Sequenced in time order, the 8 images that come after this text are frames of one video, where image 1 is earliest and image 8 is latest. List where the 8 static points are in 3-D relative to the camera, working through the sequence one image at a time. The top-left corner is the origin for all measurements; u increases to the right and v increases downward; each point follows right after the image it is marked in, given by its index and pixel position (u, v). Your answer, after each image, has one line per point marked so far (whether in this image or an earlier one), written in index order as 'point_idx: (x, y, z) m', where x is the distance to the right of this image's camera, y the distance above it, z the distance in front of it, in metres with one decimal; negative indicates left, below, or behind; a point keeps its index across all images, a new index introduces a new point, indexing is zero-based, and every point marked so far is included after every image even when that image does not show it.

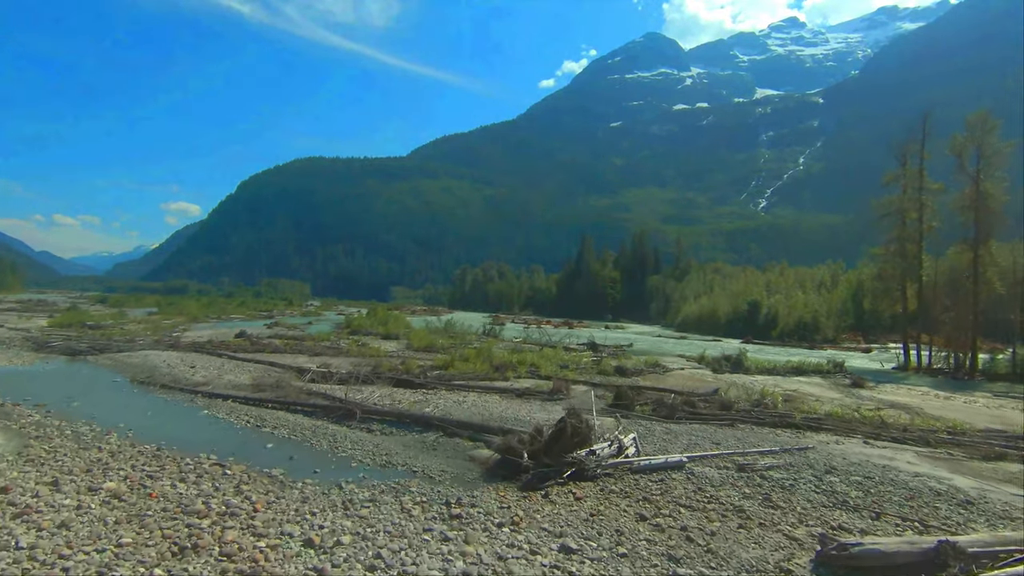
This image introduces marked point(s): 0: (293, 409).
0: (-5.1, -2.8, +12.6) m
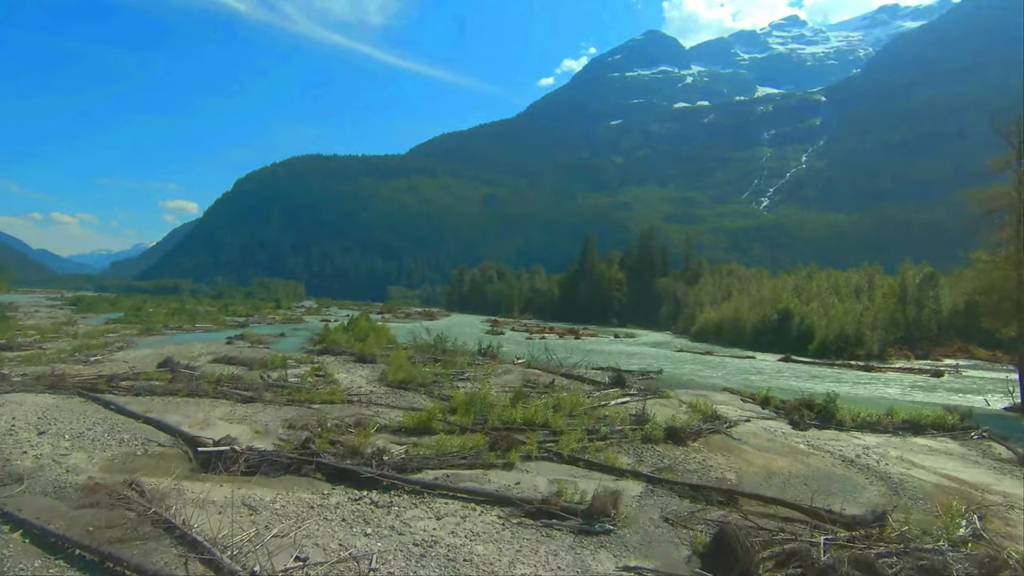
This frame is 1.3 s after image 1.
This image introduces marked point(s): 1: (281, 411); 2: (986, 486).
0: (-4.9, -3.4, +6.7) m
1: (-6.2, -3.3, +14.6) m
2: (+9.3, -3.8, +10.8) m
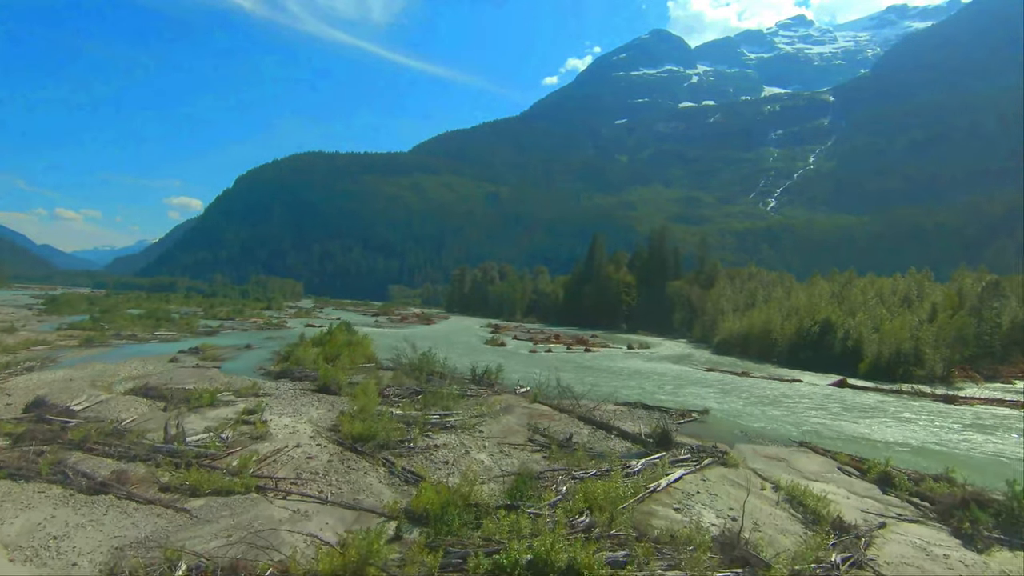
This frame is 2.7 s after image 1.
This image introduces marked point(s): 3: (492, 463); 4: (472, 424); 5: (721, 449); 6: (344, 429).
0: (-5.0, -3.9, +0.9) m
1: (-6.2, -3.7, +8.8) m
2: (+9.3, -4.4, +4.9) m
3: (-0.5, -4.2, +12.9) m
4: (-1.2, -4.2, +16.8) m
5: (+5.7, -4.4, +14.8) m
6: (-4.7, -3.8, +15.1) m
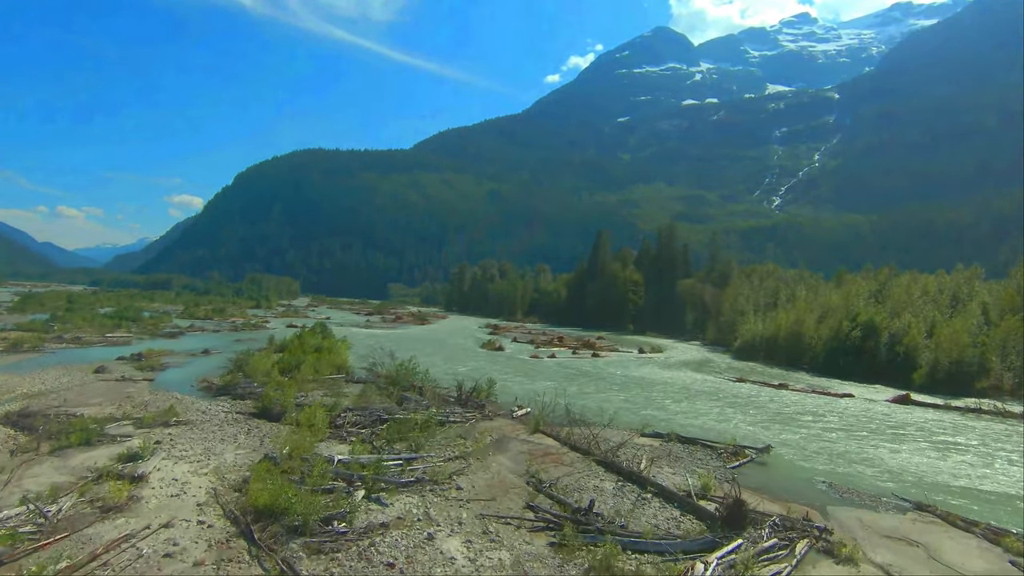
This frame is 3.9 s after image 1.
0: (-5.2, -3.8, -4.1) m
1: (-6.4, -3.6, +3.8) m
2: (+9.1, -4.3, -0.1) m
3: (-0.7, -4.0, +7.9) m
4: (-1.4, -4.1, +11.9) m
5: (+5.5, -4.3, +9.8) m
6: (-4.8, -3.7, +10.1) m
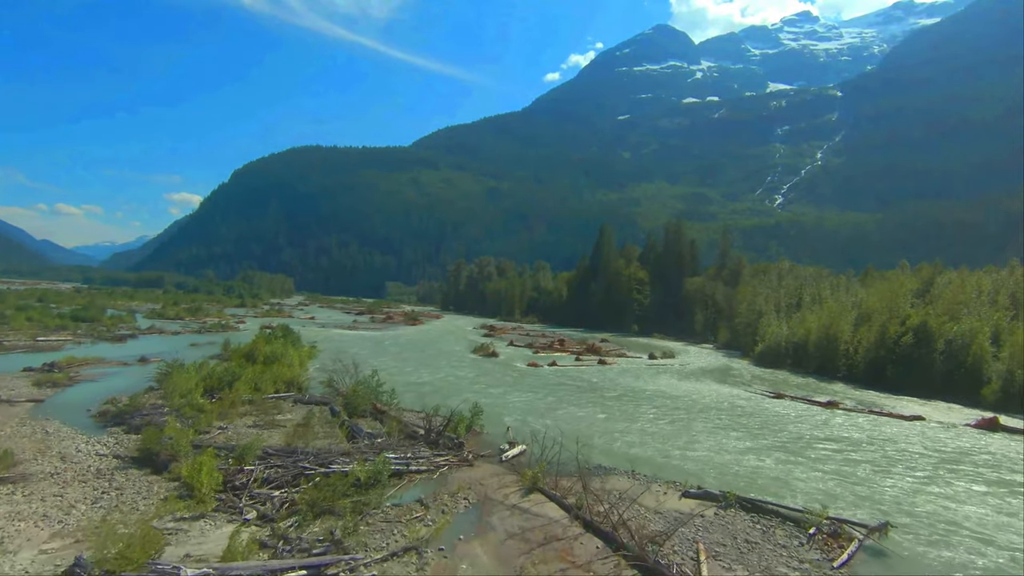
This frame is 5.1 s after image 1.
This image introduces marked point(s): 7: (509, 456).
0: (-5.4, -3.7, -9.1) m
1: (-6.6, -3.5, -1.2) m
2: (+8.8, -4.2, -5.1) m
3: (-0.9, -3.9, +2.9) m
4: (-1.7, -4.0, +6.9) m
5: (+5.2, -4.2, +4.8) m
6: (-5.1, -3.6, +5.1) m
7: (-0.1, -4.1, +13.3) m
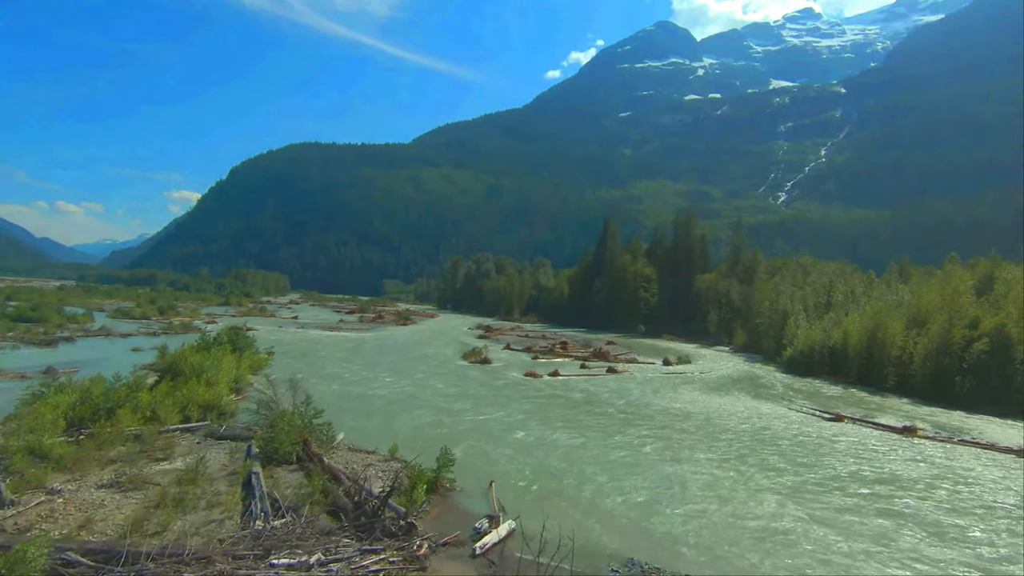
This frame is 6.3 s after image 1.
0: (-5.8, -3.6, -14.1) m
1: (-7.0, -3.4, -6.2) m
2: (+8.5, -4.2, -10.1) m
3: (-1.3, -3.8, -2.1) m
4: (-2.0, -3.8, +1.8) m
5: (+4.9, -4.0, -0.2) m
6: (-5.4, -3.4, +0.1) m
7: (-0.4, -3.9, +8.2) m
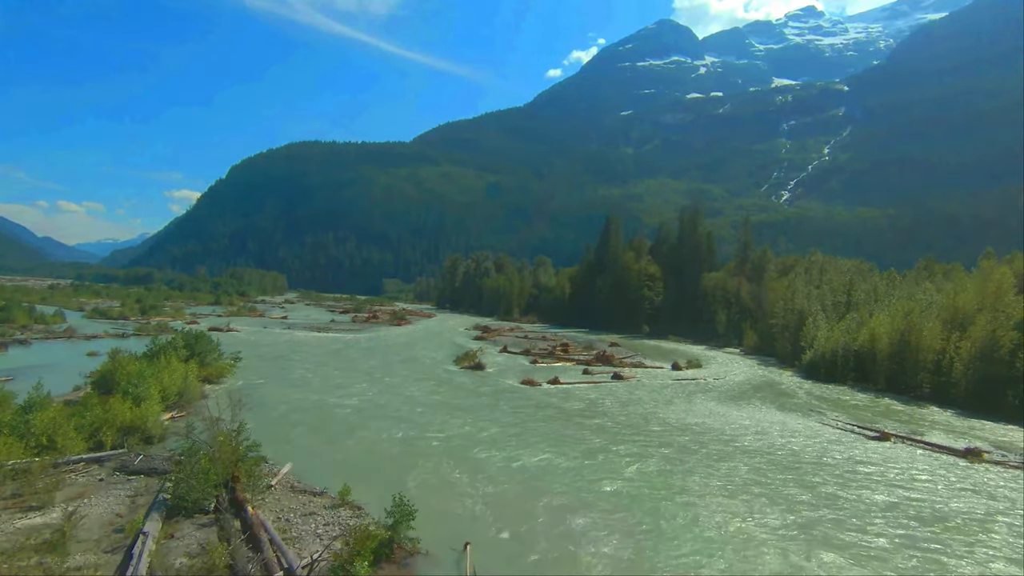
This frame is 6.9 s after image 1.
0: (-6.1, -3.5, -17.0) m
1: (-7.2, -3.3, -9.1) m
2: (+8.2, -4.1, -13.0) m
3: (-1.5, -3.7, -5.0) m
4: (-2.3, -3.8, -1.0) m
5: (+4.6, -4.0, -3.1) m
6: (-5.7, -3.4, -2.8) m
7: (-0.7, -3.8, +5.4) m
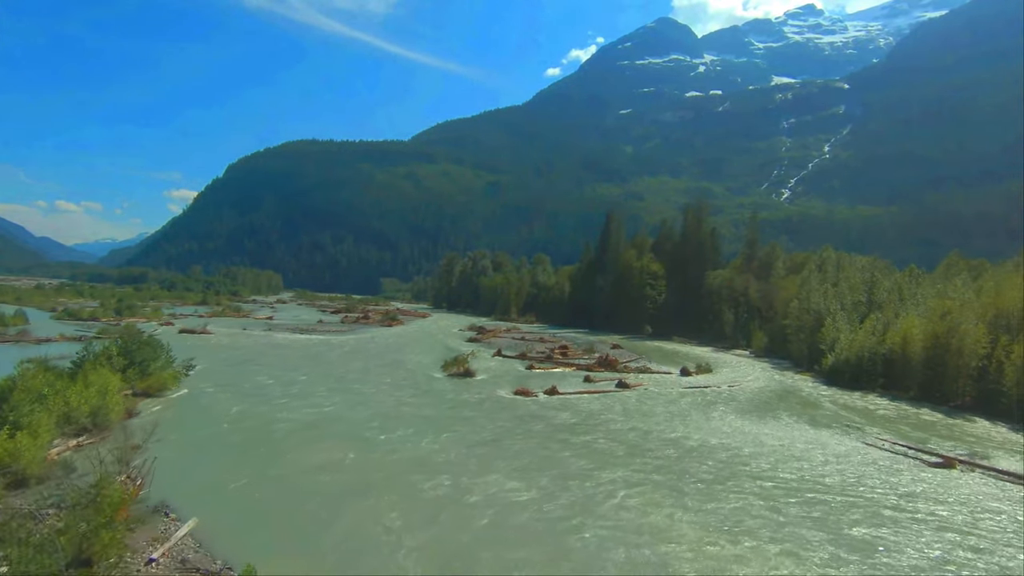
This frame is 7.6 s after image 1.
0: (-6.3, -3.5, -19.9) m
1: (-7.5, -3.3, -12.0) m
2: (+8.0, -4.0, -15.9) m
3: (-1.8, -3.7, -7.9) m
4: (-2.5, -3.7, -4.0) m
5: (+4.4, -3.9, -6.1) m
6: (-6.0, -3.3, -5.8) m
7: (-0.9, -3.8, +2.4) m
